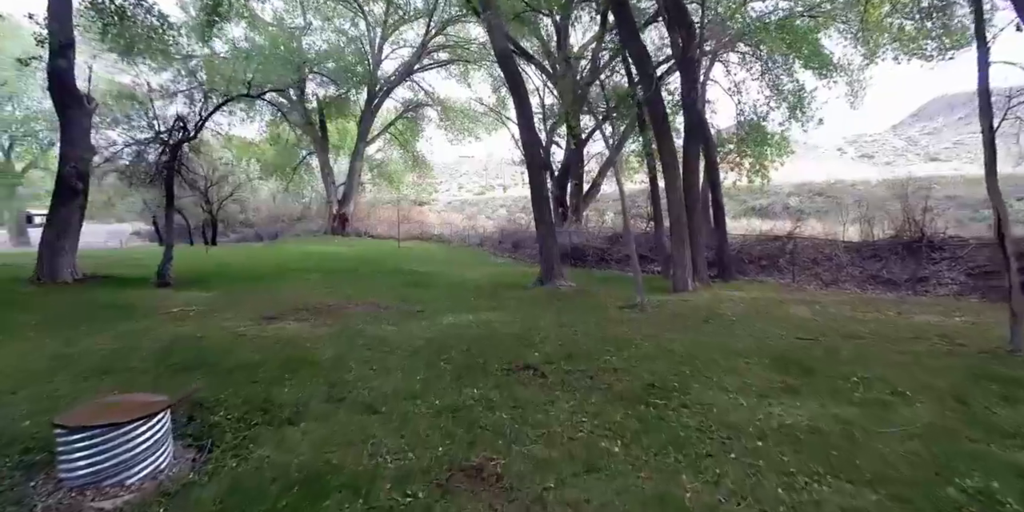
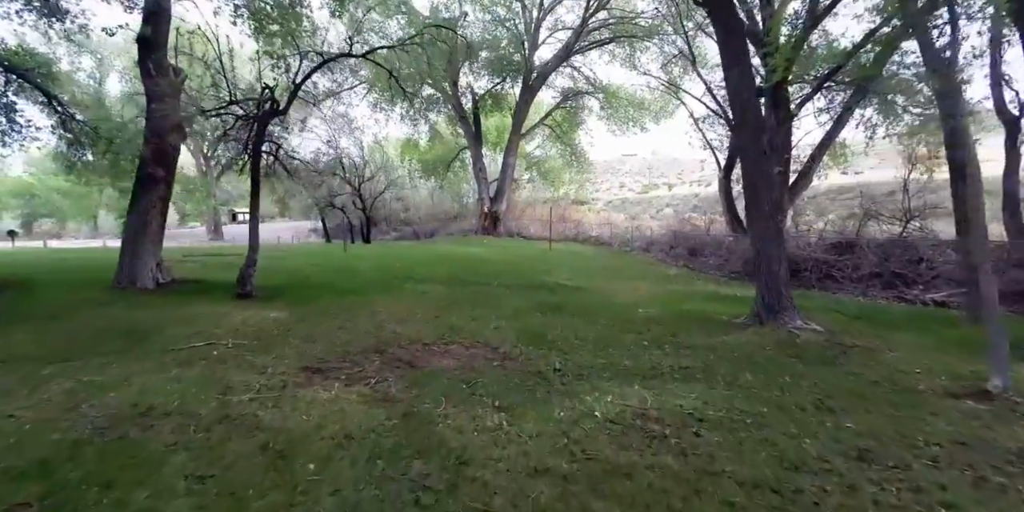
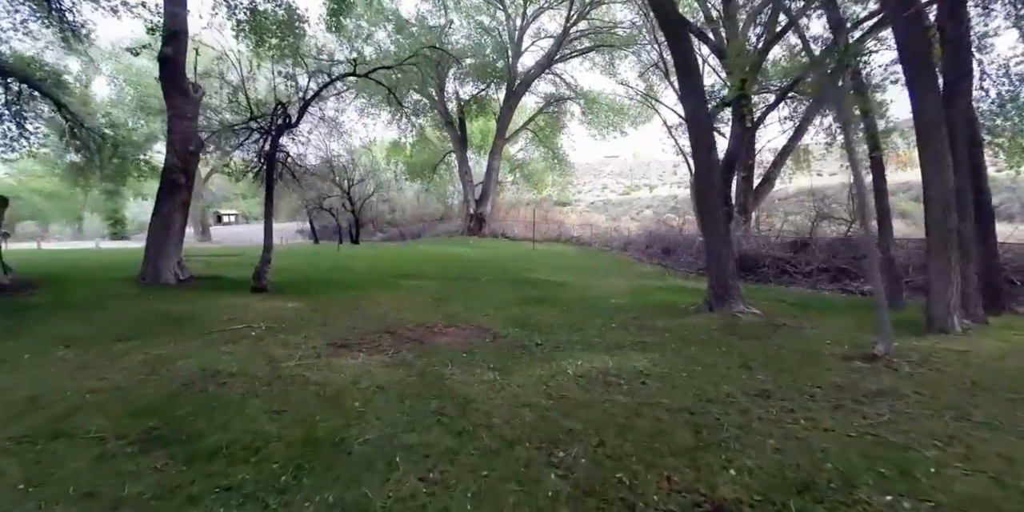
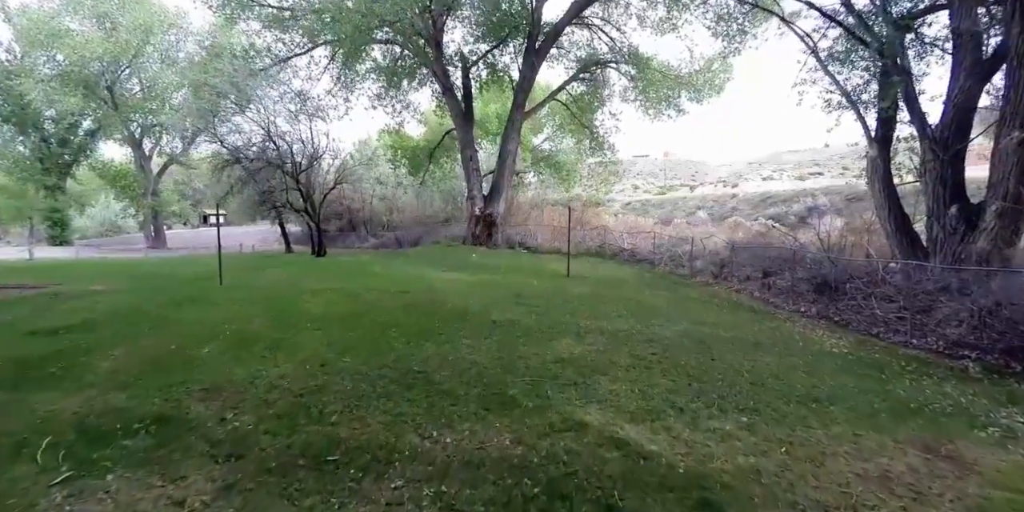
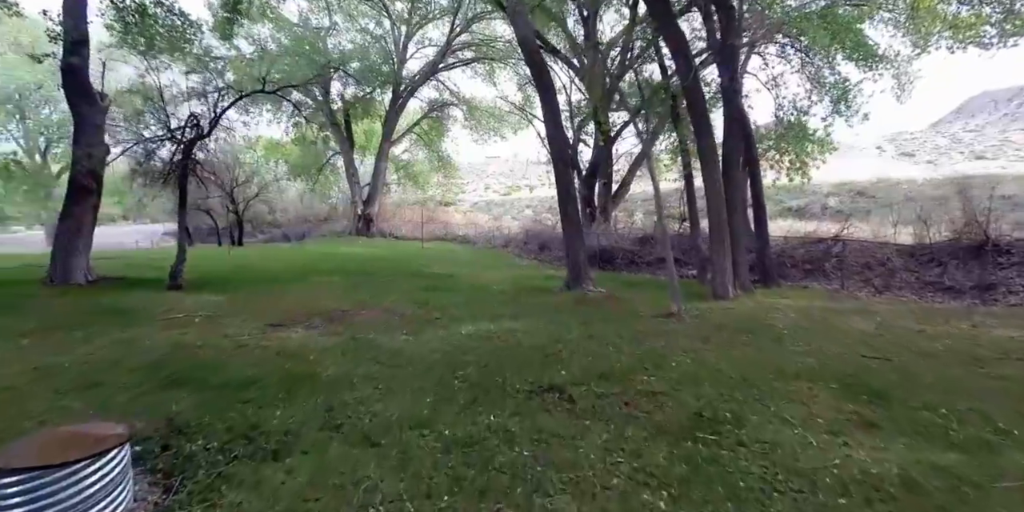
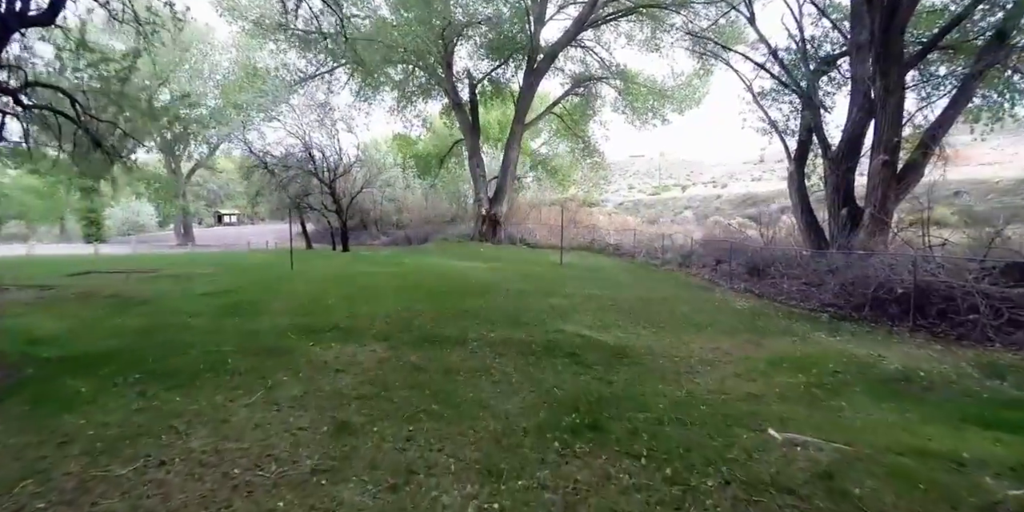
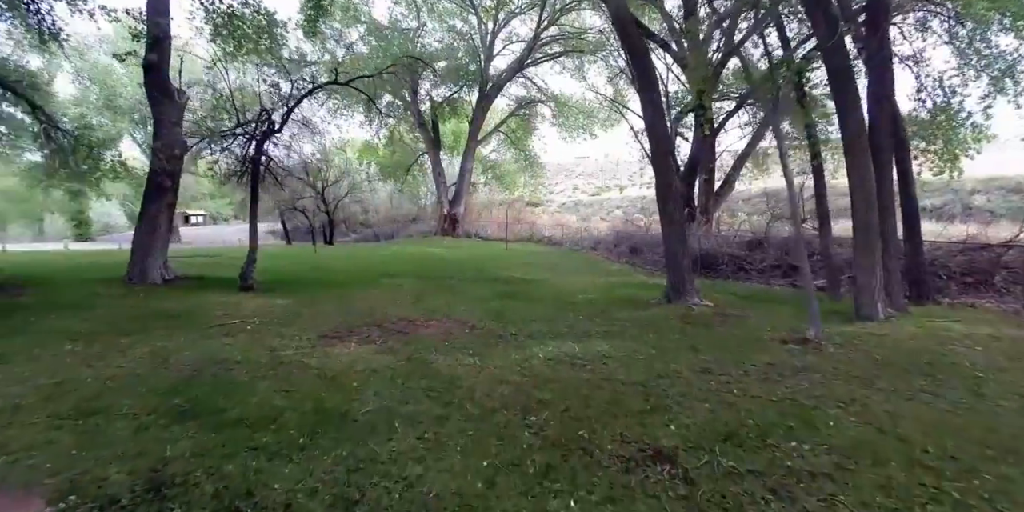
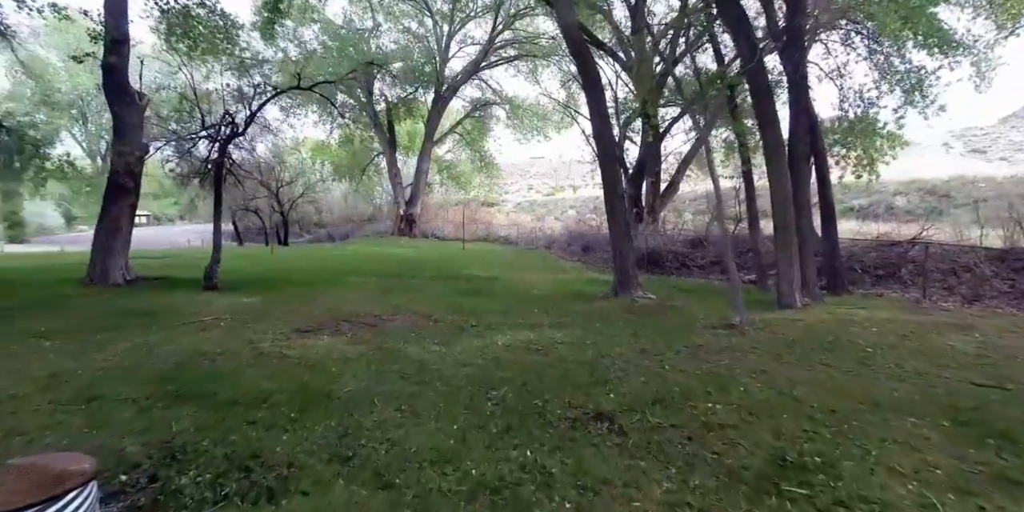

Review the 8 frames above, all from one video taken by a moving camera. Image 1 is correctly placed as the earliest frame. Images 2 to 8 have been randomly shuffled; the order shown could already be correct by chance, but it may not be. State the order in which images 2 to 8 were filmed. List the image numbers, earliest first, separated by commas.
5, 8, 7, 3, 2, 6, 4
